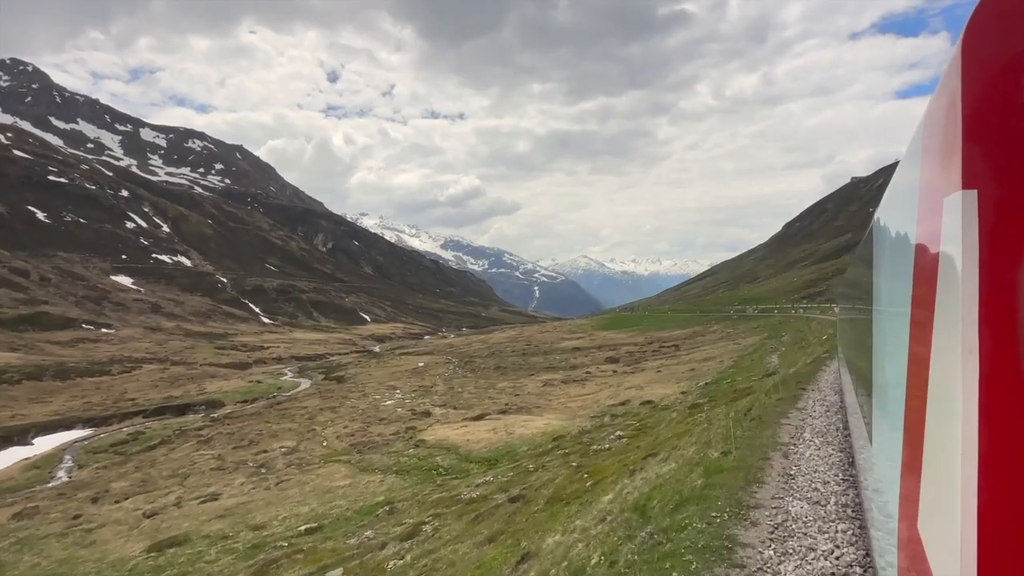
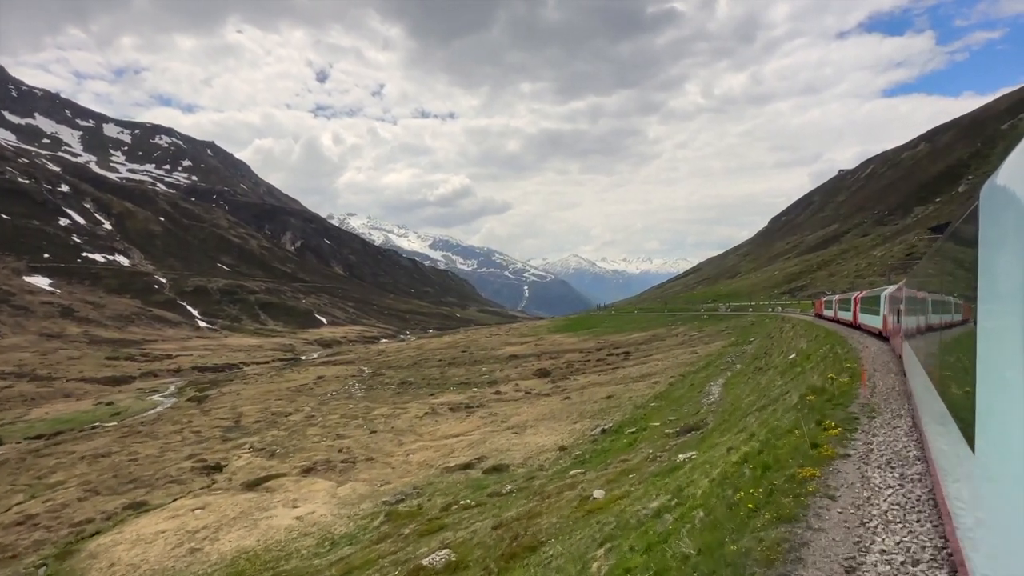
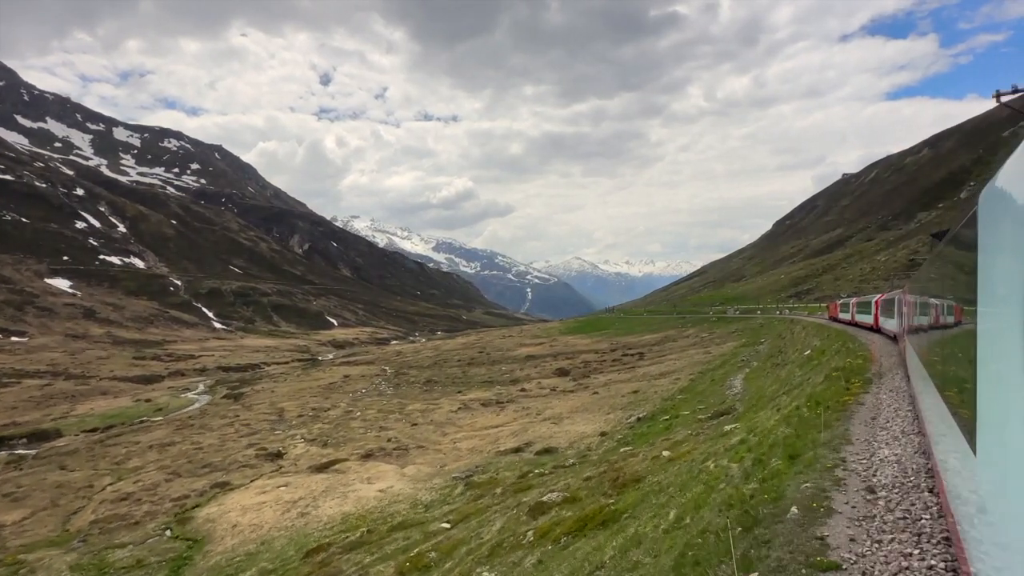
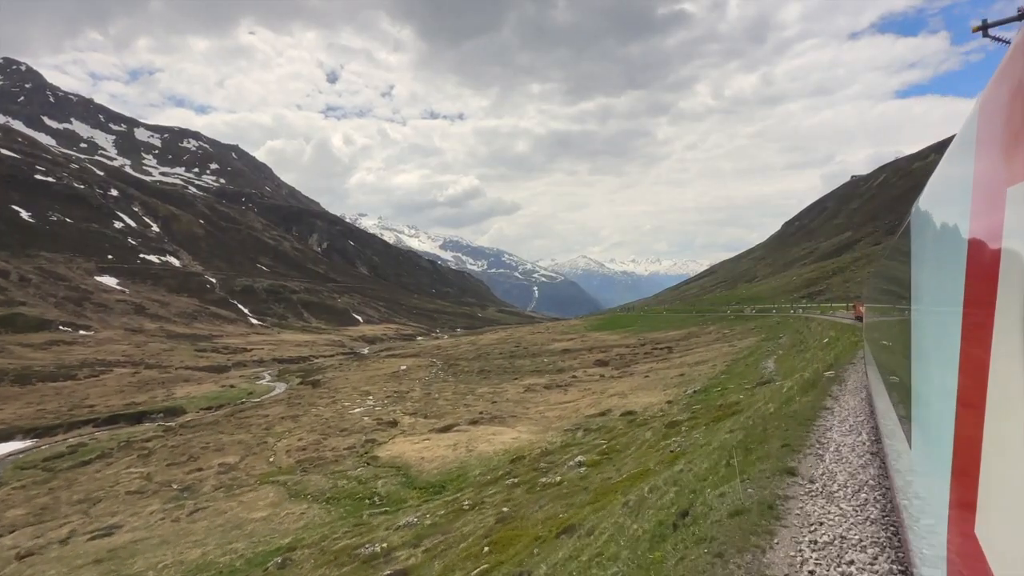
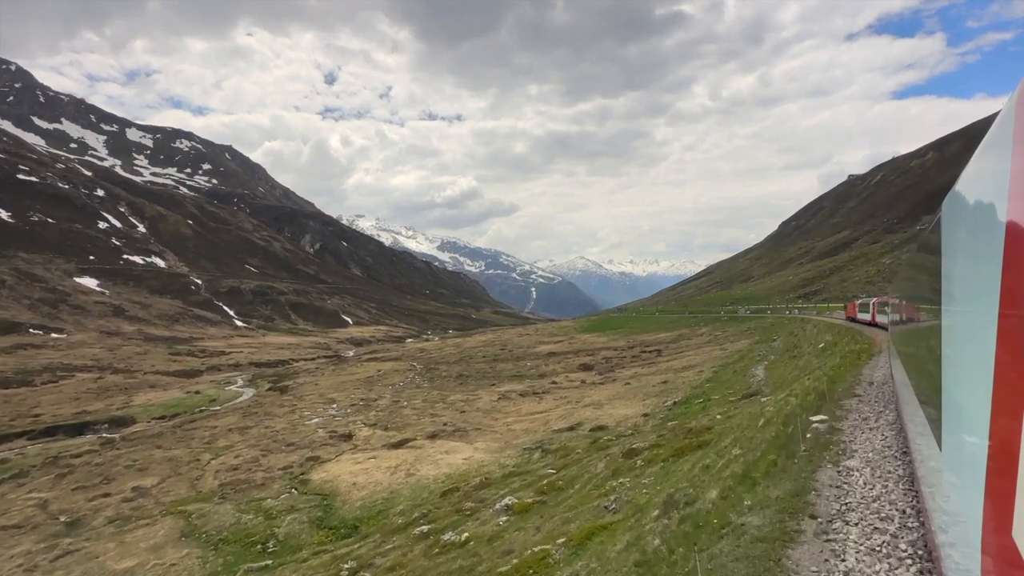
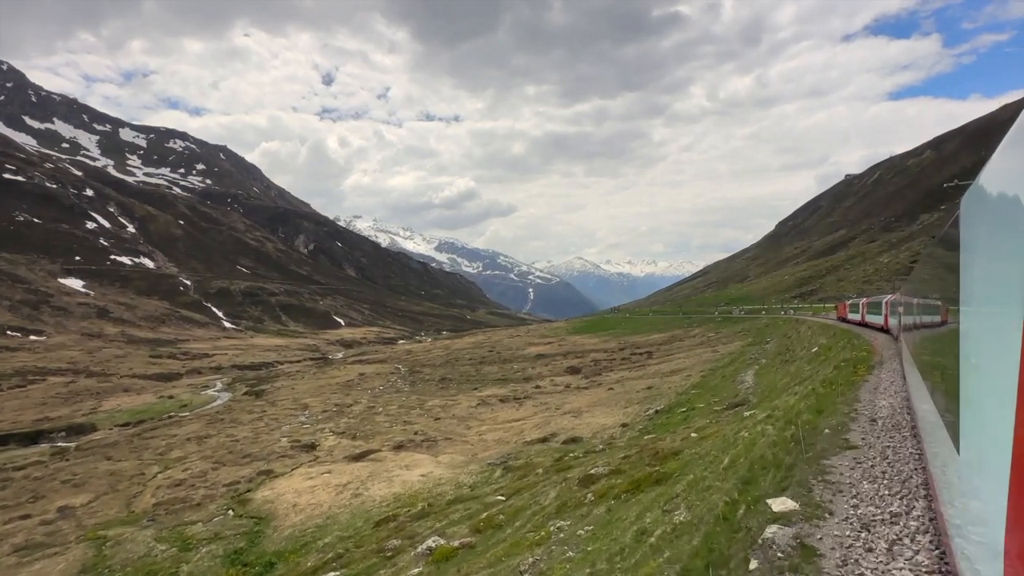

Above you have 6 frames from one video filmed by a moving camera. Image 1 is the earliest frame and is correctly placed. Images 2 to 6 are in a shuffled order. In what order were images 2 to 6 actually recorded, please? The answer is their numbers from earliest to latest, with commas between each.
4, 5, 6, 3, 2
